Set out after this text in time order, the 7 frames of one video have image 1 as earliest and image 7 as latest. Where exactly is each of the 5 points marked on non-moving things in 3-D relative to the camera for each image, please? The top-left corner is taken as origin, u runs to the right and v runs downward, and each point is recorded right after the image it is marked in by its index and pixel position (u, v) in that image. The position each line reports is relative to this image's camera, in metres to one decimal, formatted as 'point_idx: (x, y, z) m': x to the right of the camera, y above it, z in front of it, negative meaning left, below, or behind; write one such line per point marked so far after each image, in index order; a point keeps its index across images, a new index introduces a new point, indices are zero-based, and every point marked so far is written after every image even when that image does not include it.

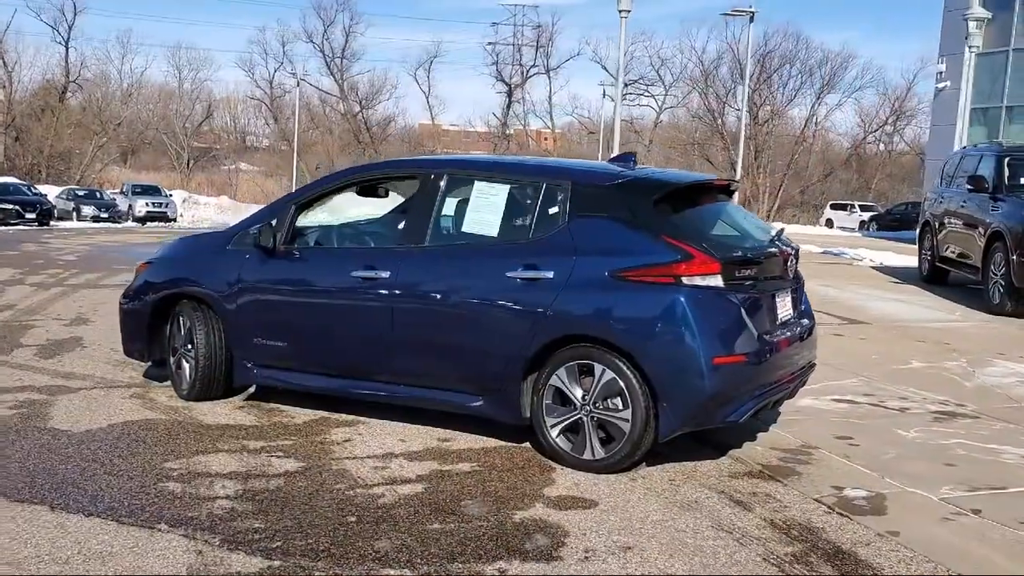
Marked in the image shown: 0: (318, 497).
0: (-0.9, -1.0, +4.6) m
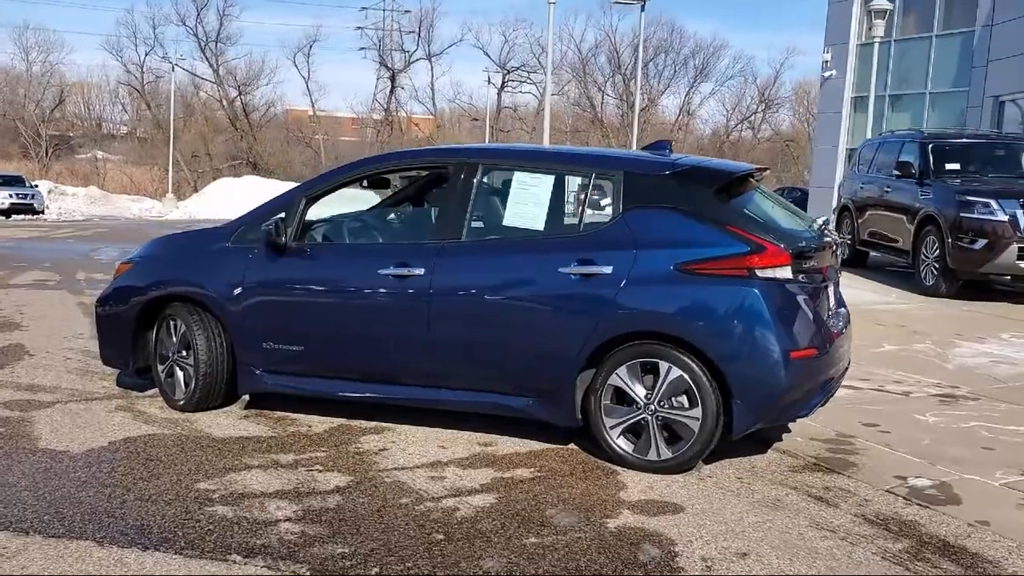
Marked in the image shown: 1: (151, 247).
0: (-0.5, -1.0, +4.2) m
1: (-2.2, +0.2, +6.1) m
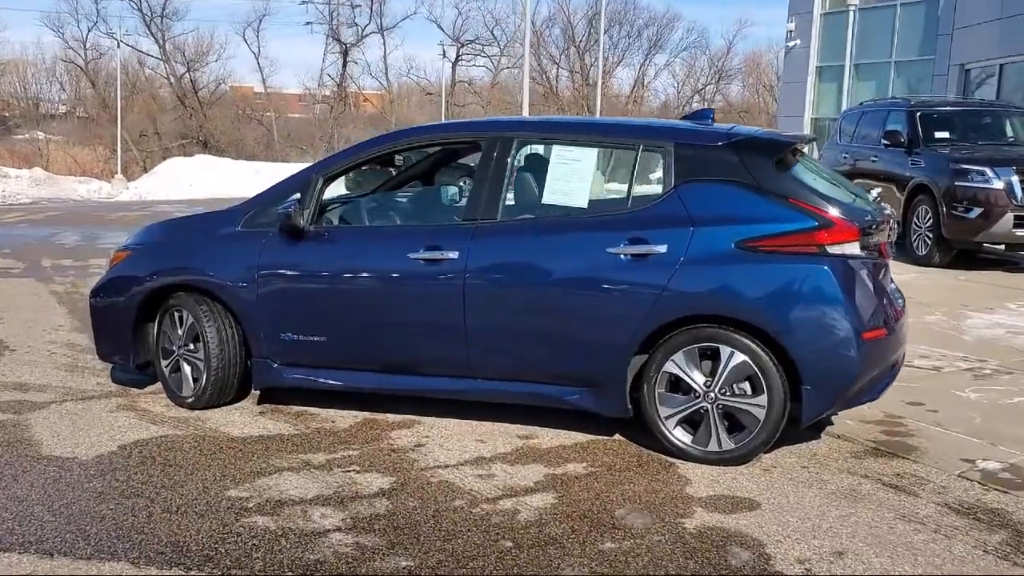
0: (-0.3, -0.9, +3.9) m
1: (-2.1, +0.3, +5.7) m
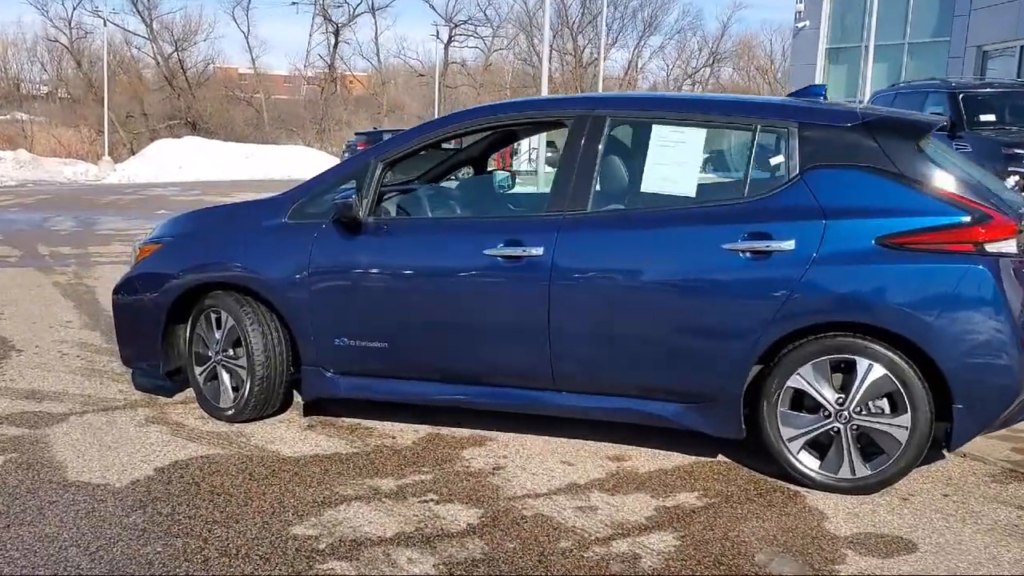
0: (+0.1, -0.9, +3.3) m
1: (-1.7, +0.3, +5.1) m
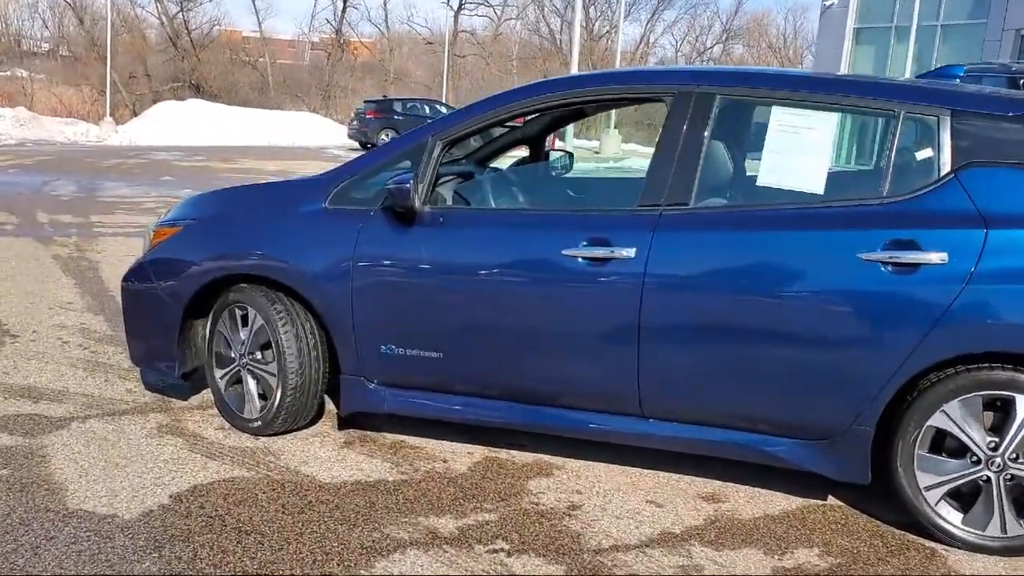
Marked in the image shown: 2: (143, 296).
0: (+0.4, -1.0, +2.7) m
1: (-1.4, +0.4, +4.4) m
2: (-1.7, 0.0, +4.4) m
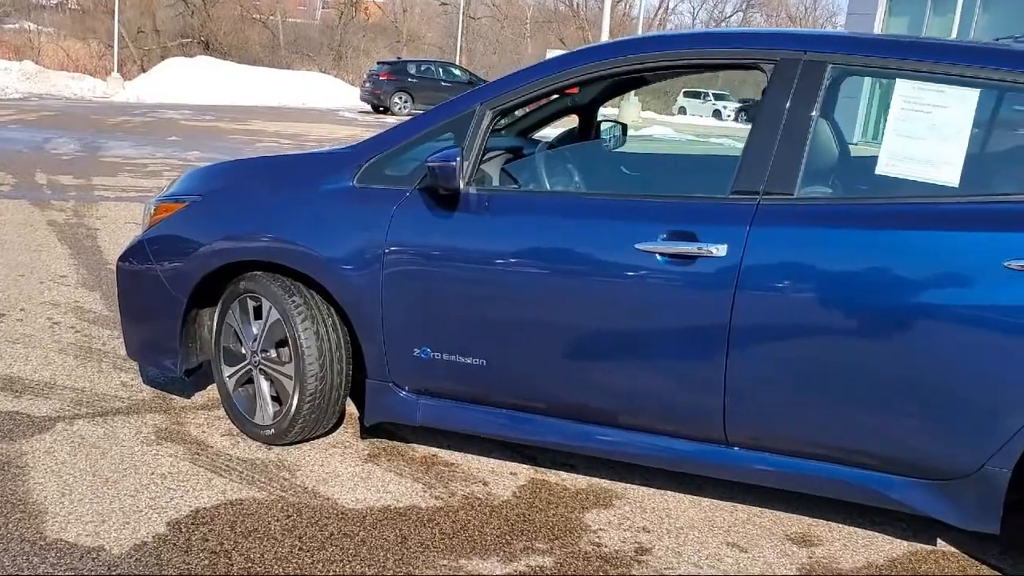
0: (+0.6, -1.0, +2.2) m
1: (-1.1, +0.4, +3.8) m
2: (-1.5, 0.0, +3.9) m
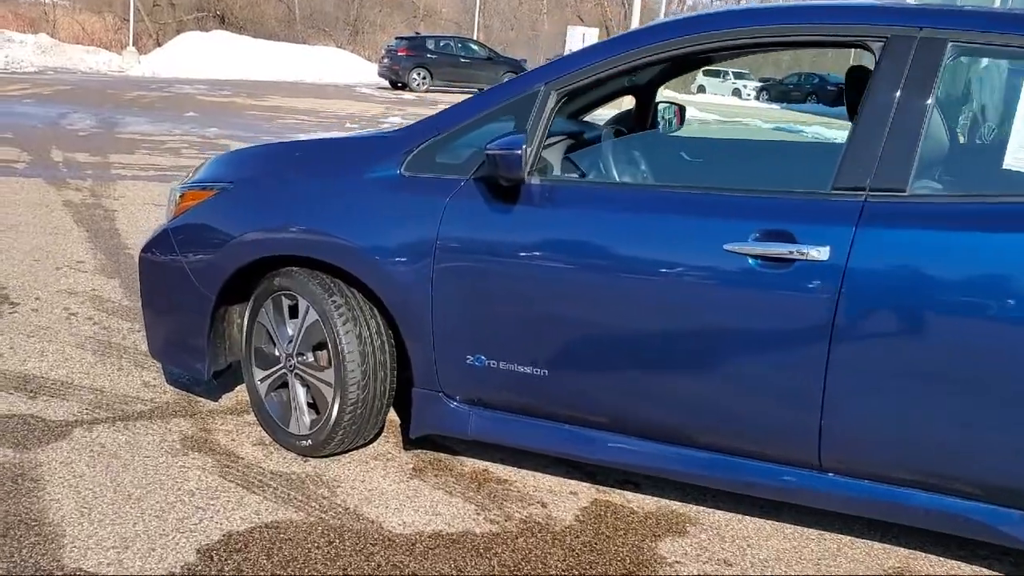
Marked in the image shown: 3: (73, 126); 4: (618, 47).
0: (+0.8, -1.1, +1.8) m
1: (-0.9, +0.4, +3.5) m
2: (-1.2, 0.0, +3.5) m
3: (-5.5, +2.0, +12.4) m
4: (+0.3, +0.7, +3.1) m
